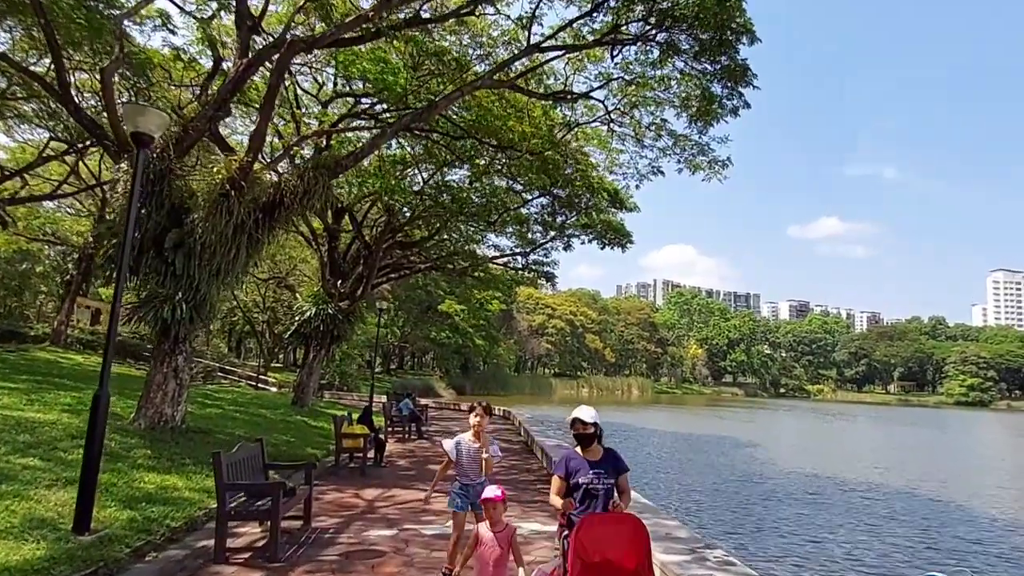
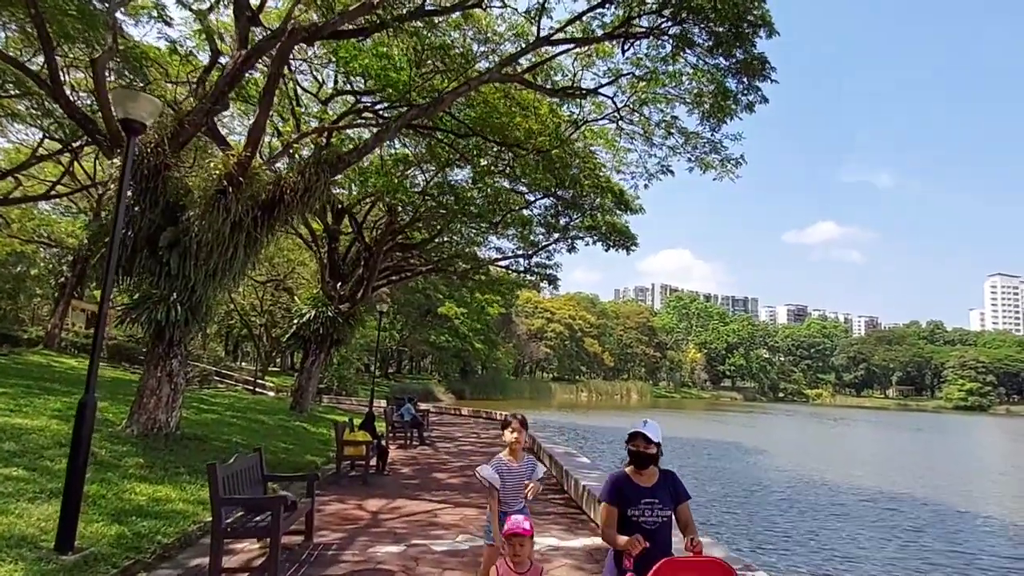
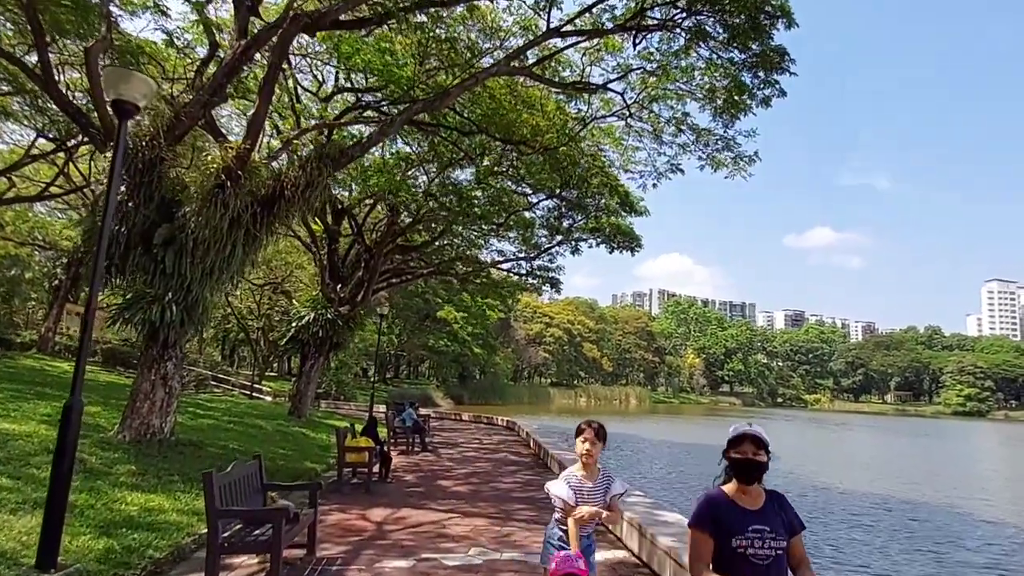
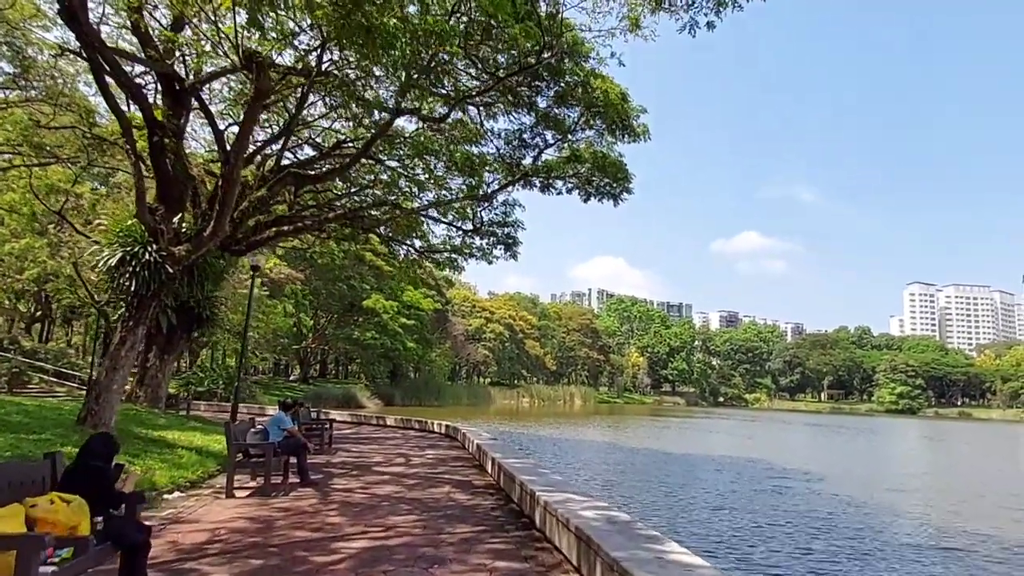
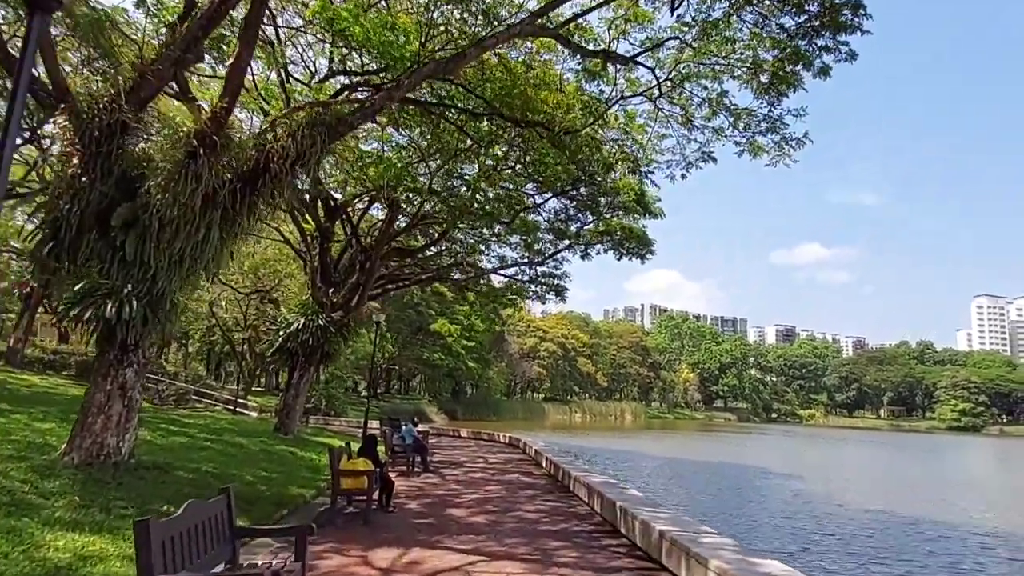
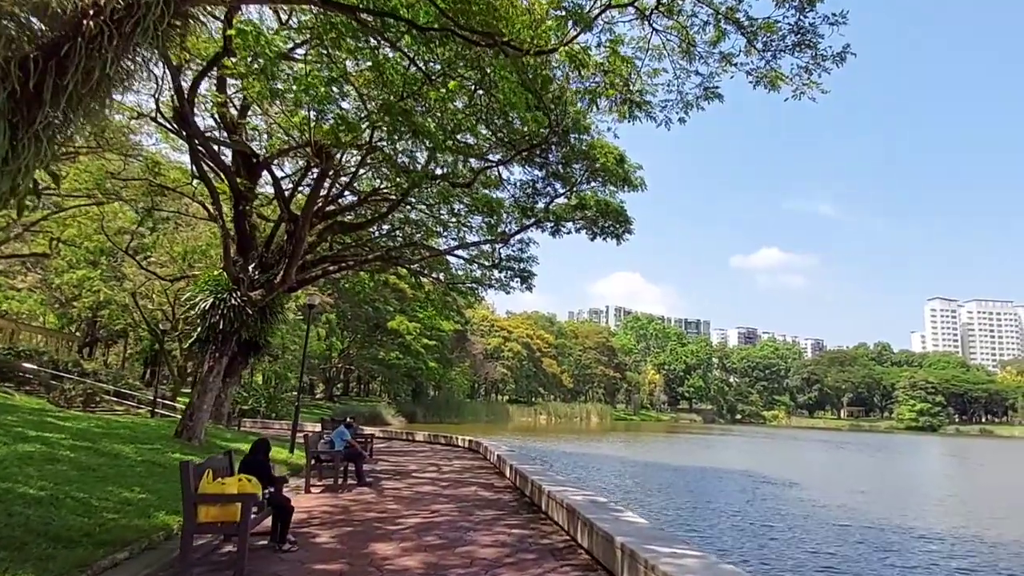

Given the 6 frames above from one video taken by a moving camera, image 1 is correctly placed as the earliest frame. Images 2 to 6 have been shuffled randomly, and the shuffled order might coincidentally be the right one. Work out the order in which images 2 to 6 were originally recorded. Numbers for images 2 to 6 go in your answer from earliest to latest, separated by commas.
2, 3, 5, 6, 4
